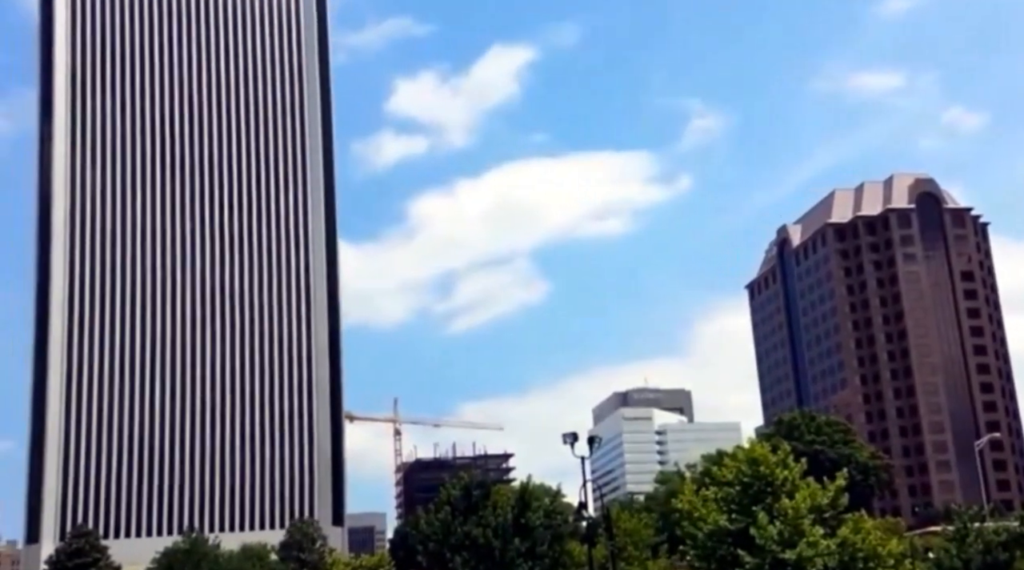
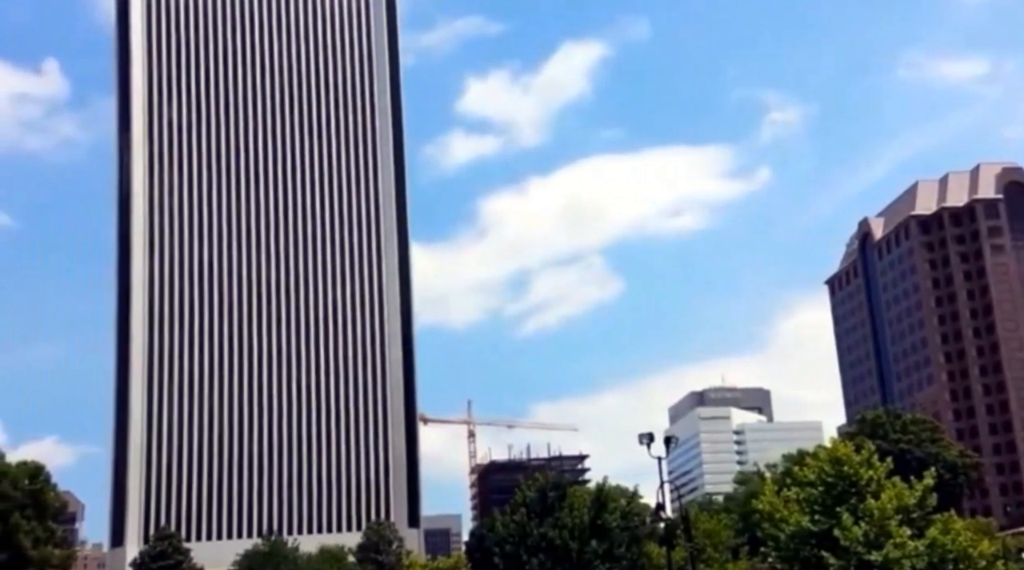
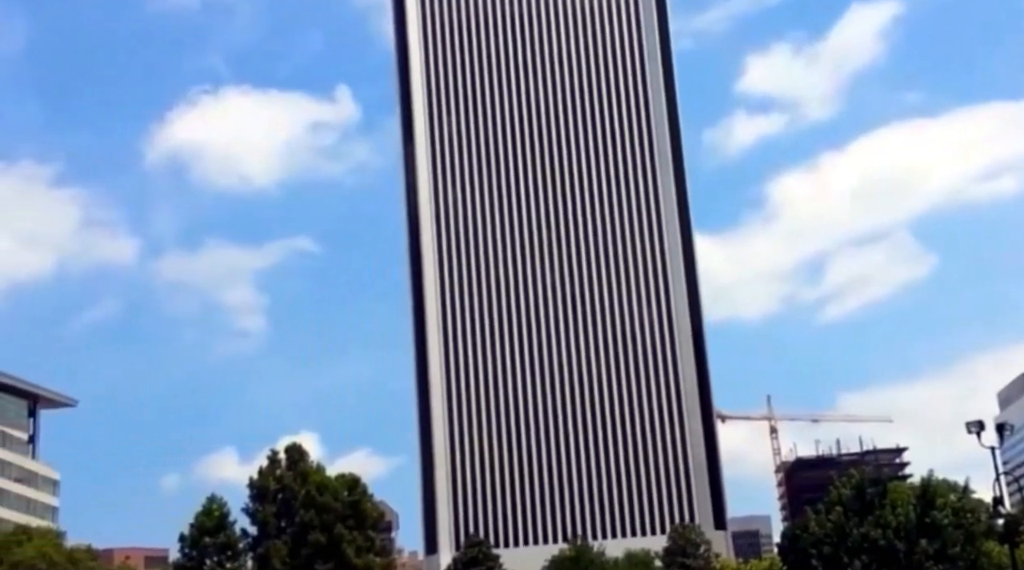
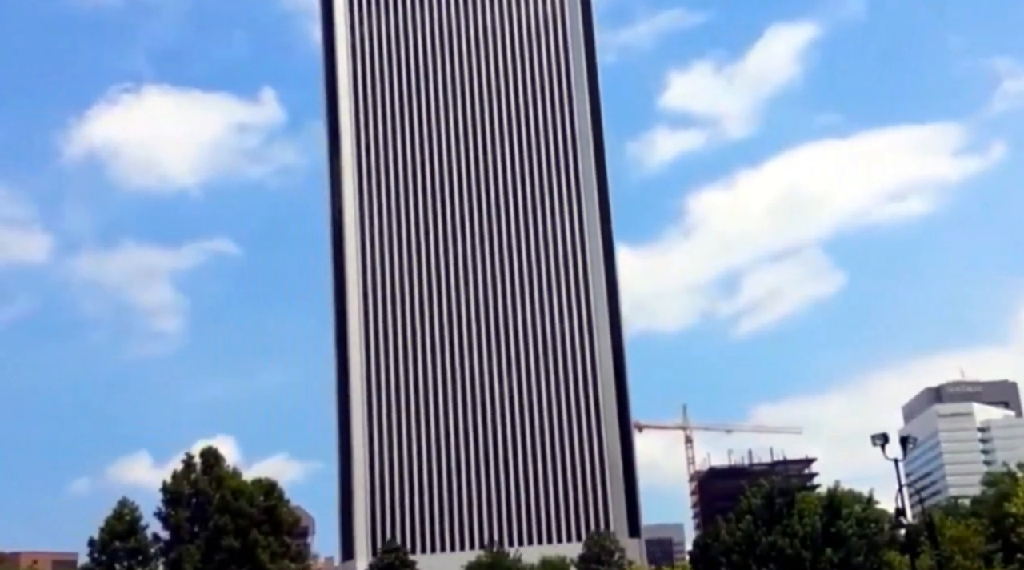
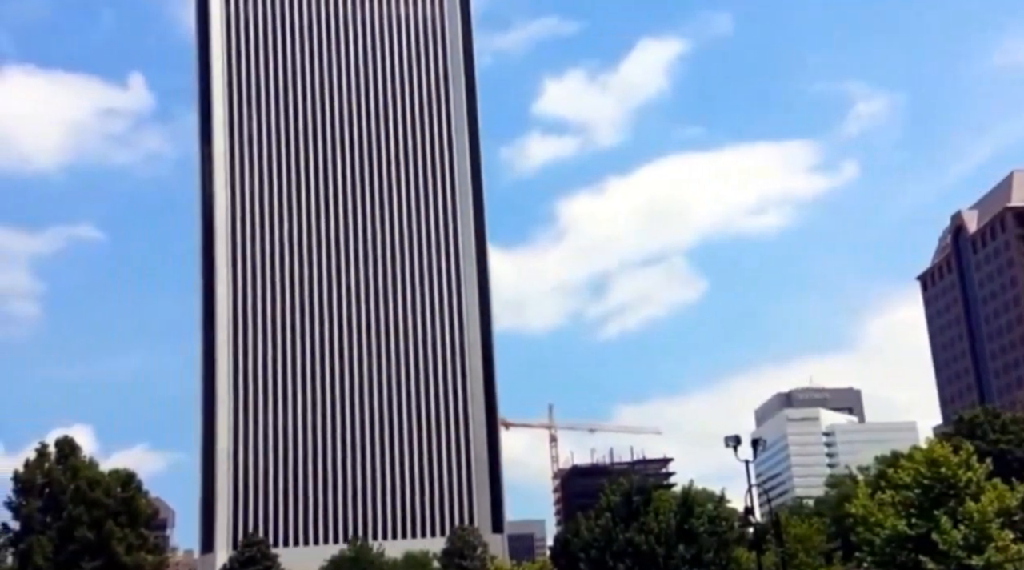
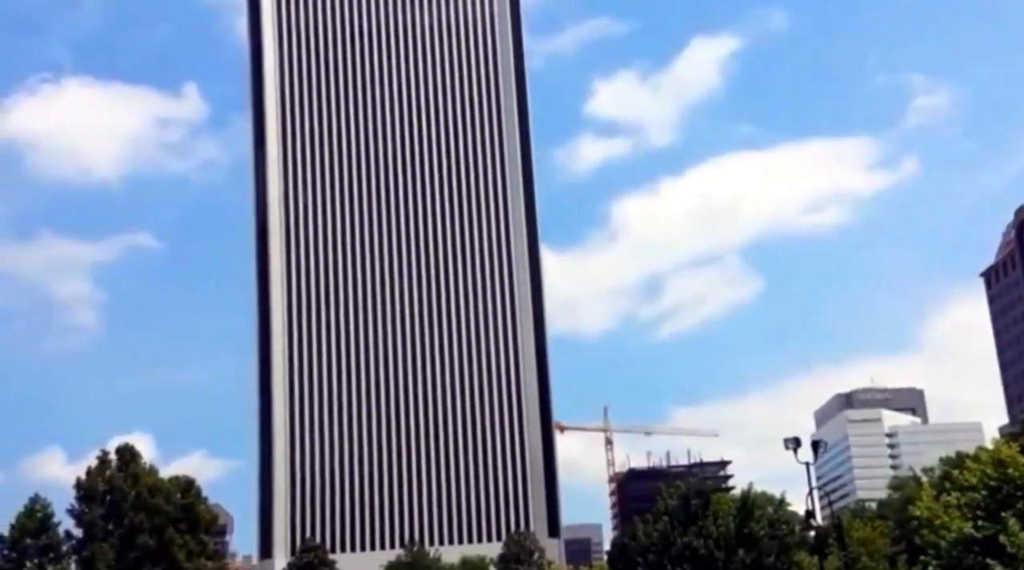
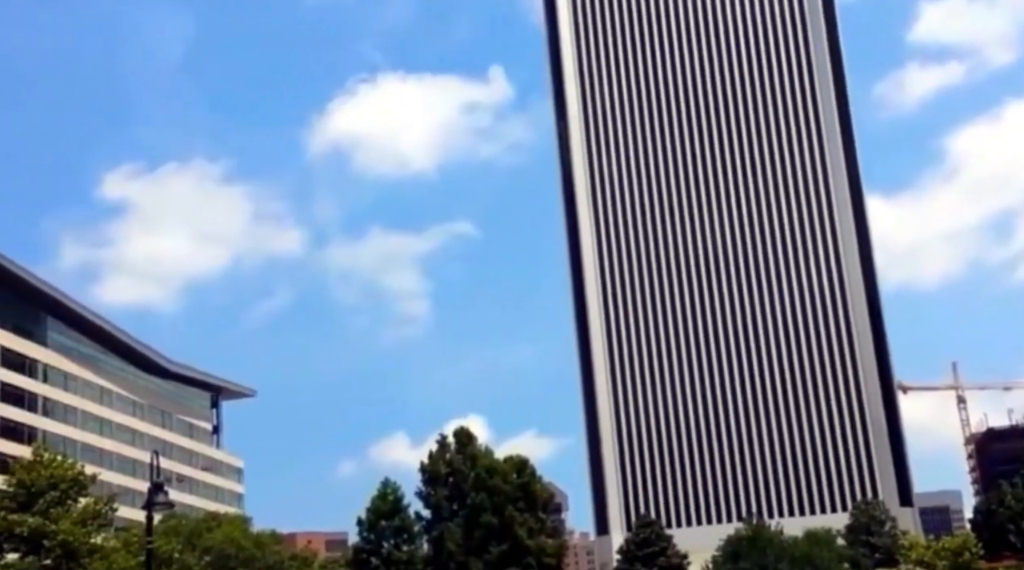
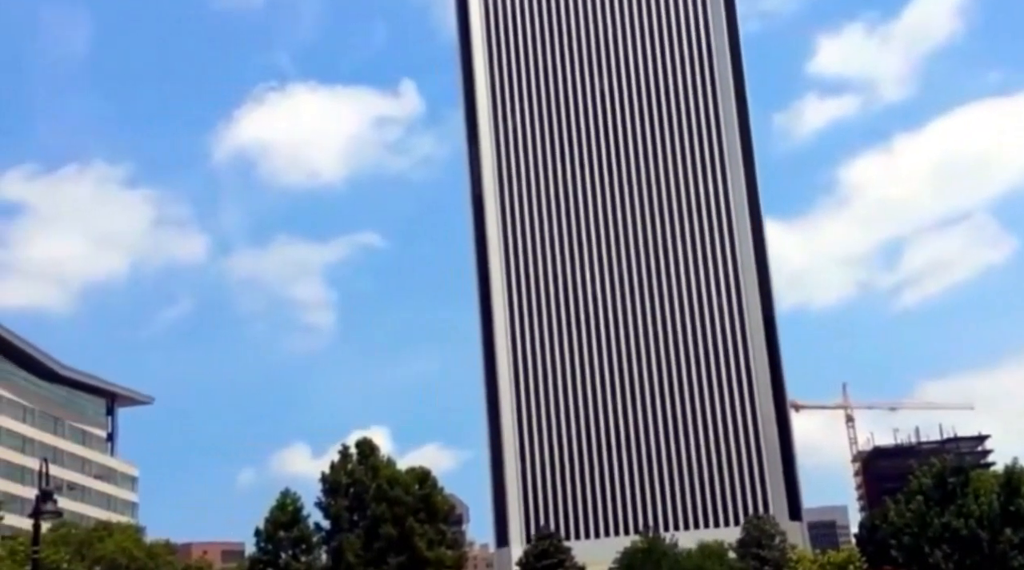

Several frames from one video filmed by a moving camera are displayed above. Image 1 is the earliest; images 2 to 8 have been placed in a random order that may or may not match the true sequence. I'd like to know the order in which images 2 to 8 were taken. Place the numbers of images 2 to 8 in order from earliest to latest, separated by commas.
2, 5, 6, 4, 3, 8, 7
